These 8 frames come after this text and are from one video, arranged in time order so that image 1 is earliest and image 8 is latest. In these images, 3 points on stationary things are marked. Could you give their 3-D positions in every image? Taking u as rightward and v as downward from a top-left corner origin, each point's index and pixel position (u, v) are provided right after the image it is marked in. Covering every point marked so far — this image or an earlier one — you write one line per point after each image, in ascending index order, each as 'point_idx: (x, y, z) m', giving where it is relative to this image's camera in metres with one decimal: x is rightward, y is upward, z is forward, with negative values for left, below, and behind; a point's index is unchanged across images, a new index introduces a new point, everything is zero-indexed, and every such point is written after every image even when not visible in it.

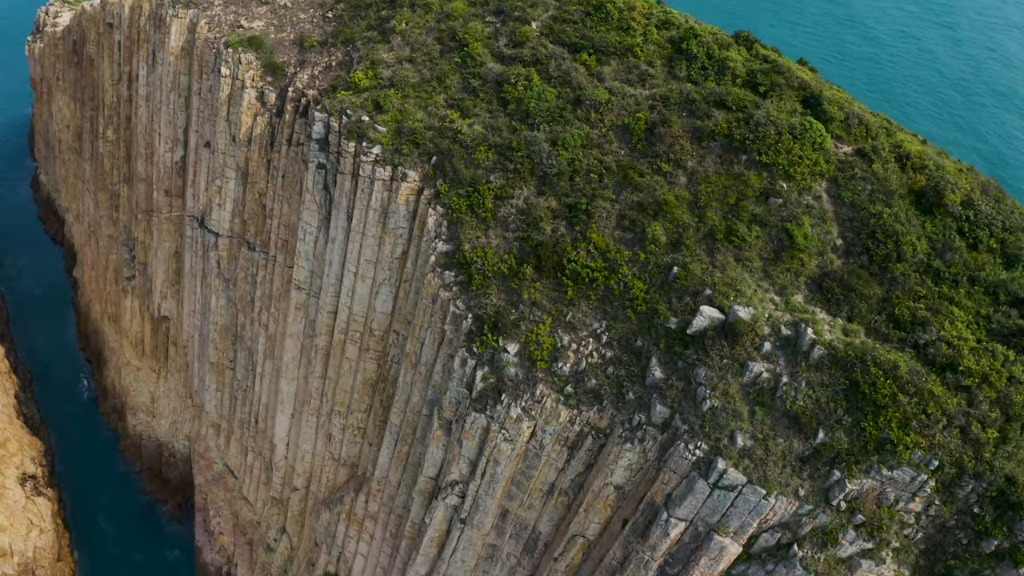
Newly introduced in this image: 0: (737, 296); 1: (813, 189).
0: (+6.0, -0.2, +18.6) m
1: (+8.6, +2.8, +19.7) m
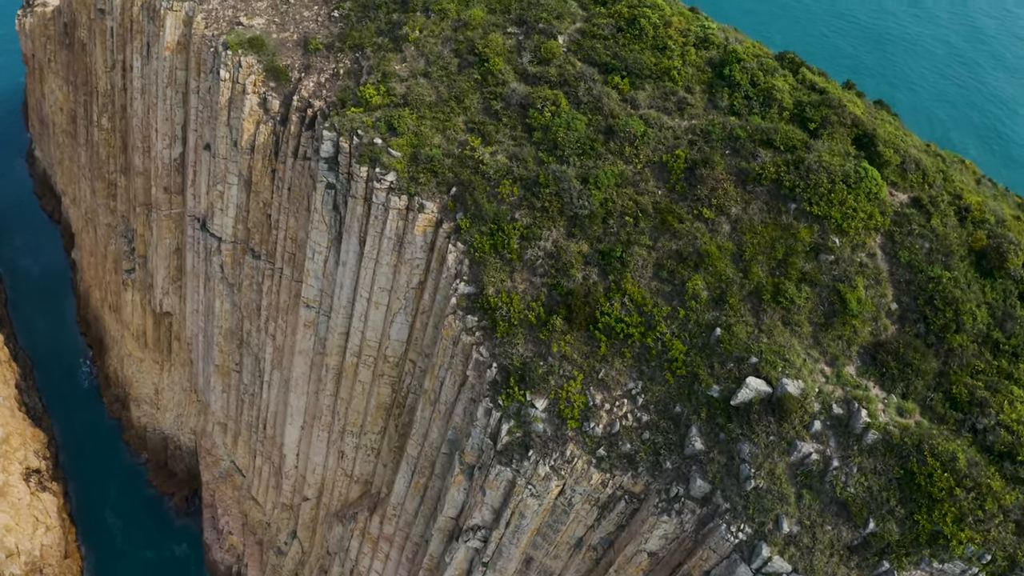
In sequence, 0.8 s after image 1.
0: (+6.9, -2.0, +17.5) m
1: (+9.4, +1.1, +18.4) m
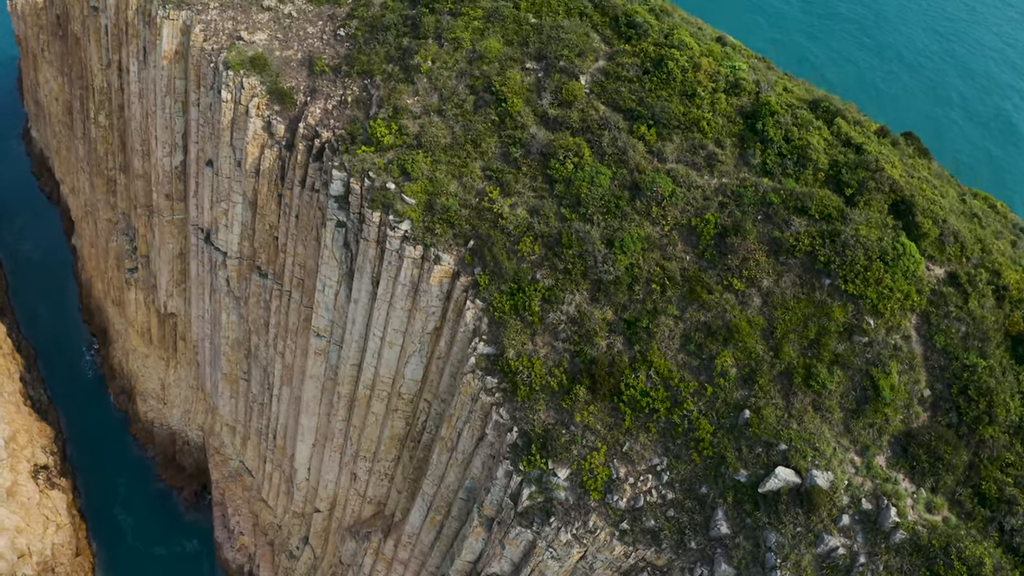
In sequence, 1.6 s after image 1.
0: (+7.5, -4.2, +17.2) m
1: (+10.1, -1.0, +17.9) m
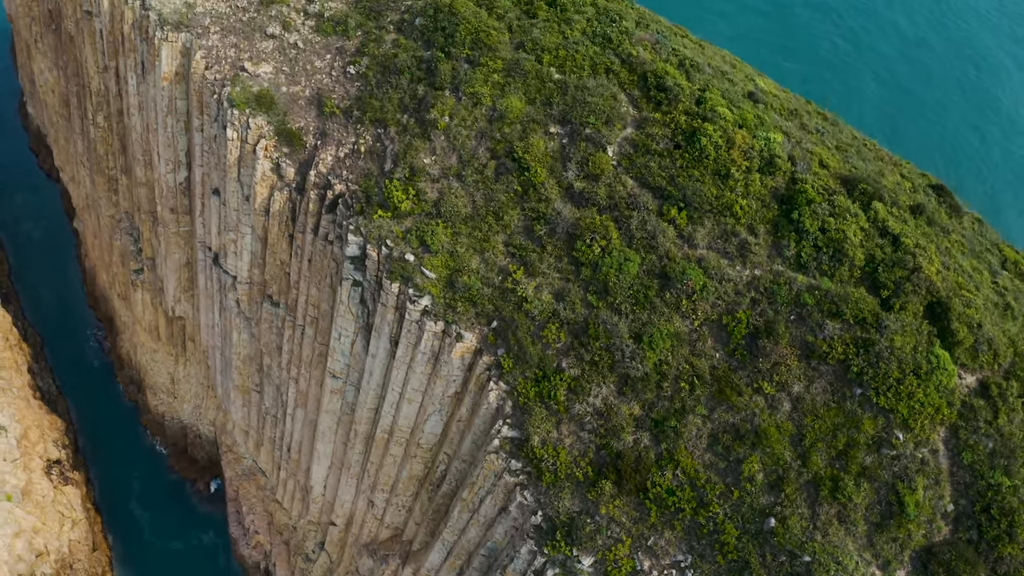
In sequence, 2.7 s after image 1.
0: (+8.3, -7.2, +17.6) m
1: (+10.9, -4.0, +18.0) m
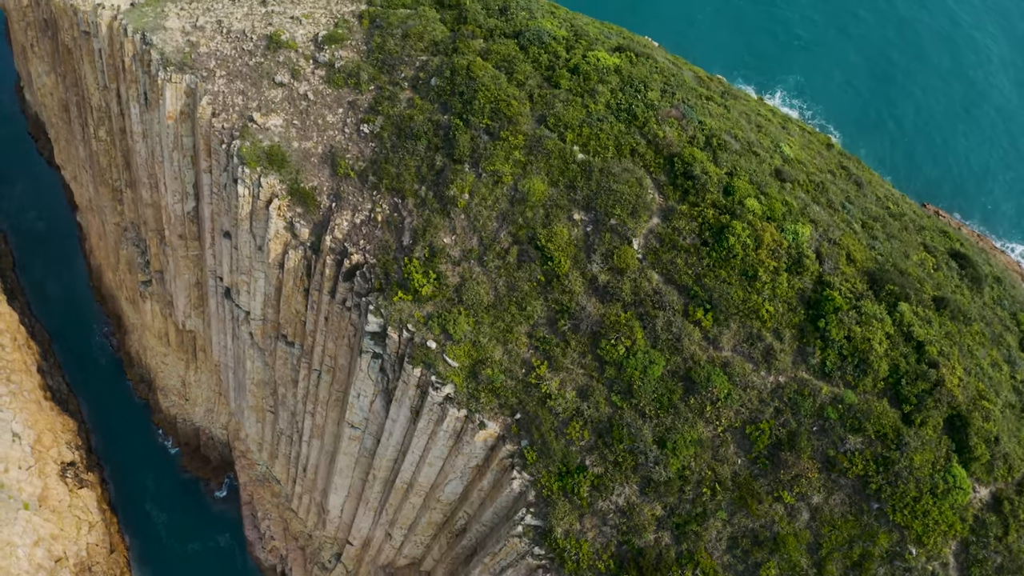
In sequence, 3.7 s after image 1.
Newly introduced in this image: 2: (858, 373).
0: (+9.0, -10.4, +18.6) m
1: (+11.6, -7.2, +18.6) m
2: (+9.8, -2.4, +19.7) m
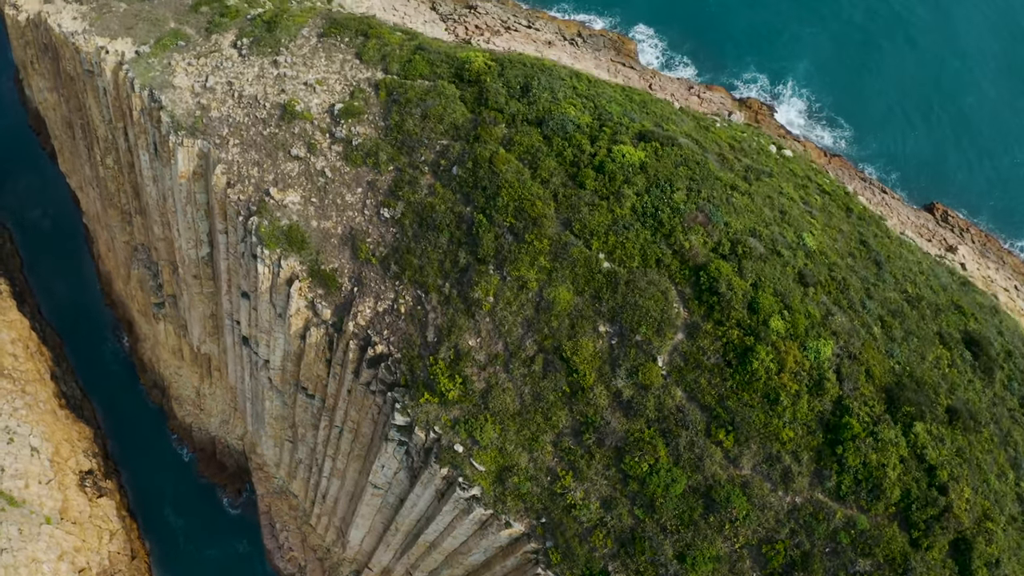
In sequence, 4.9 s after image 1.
0: (+9.9, -14.3, +20.3) m
1: (+12.4, -11.1, +20.0) m
2: (+10.6, -6.2, +20.5) m
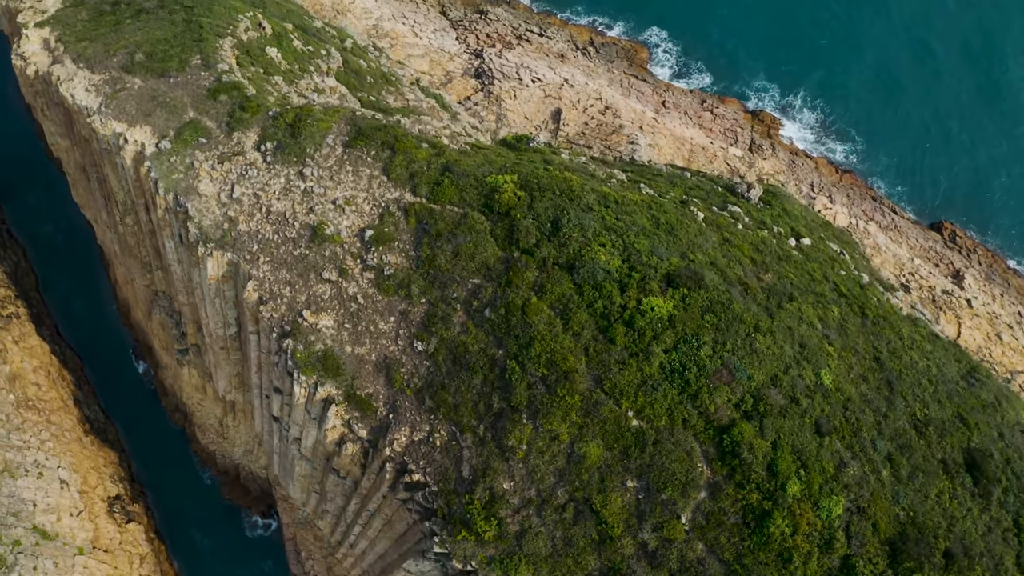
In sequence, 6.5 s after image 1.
0: (+11.0, -19.8, +23.5) m
1: (+13.6, -16.7, +22.8) m
2: (+11.8, -11.7, +22.7) m
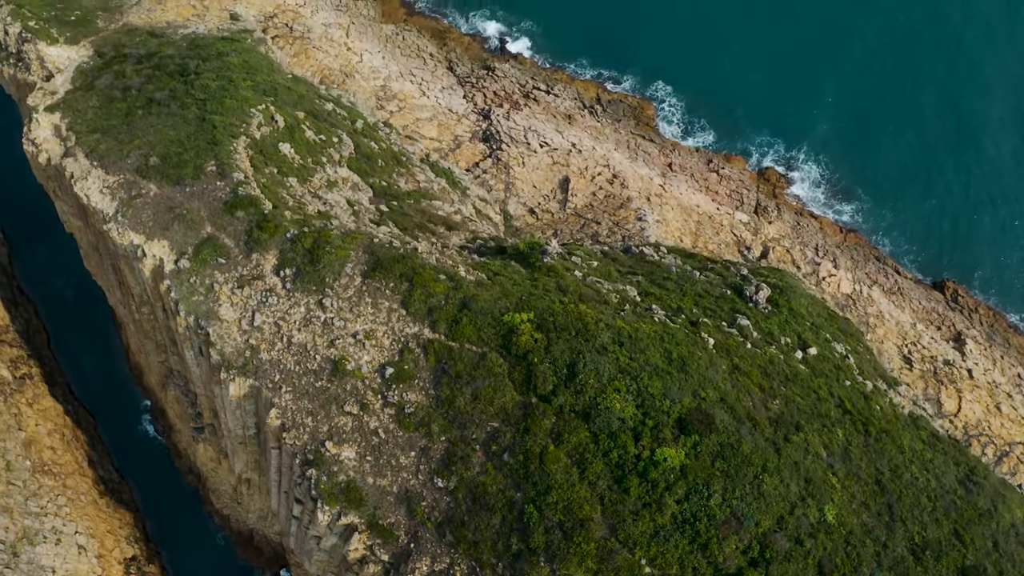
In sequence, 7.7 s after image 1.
0: (+11.6, -25.4, +25.2) m
1: (+14.2, -22.3, +24.4) m
2: (+12.4, -17.3, +24.1) m
